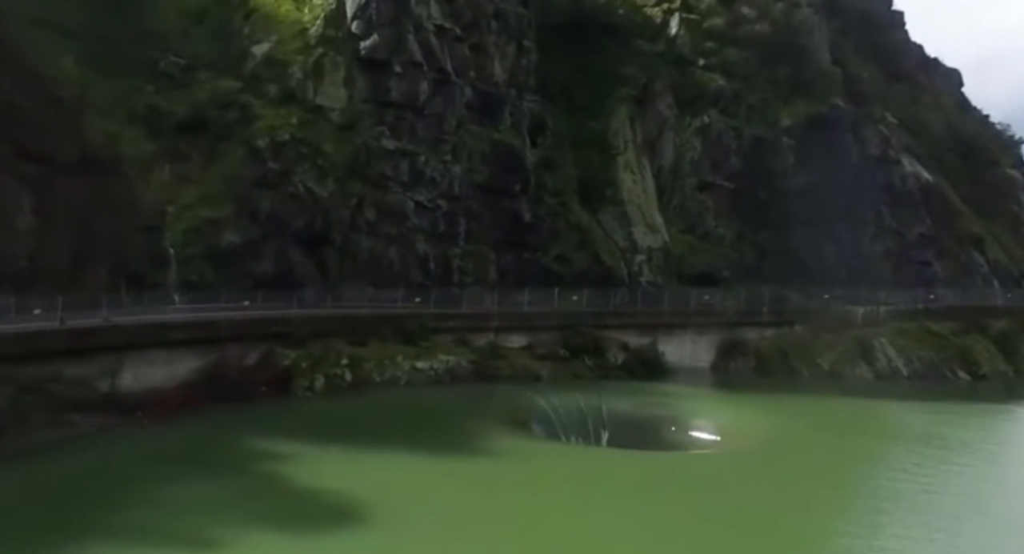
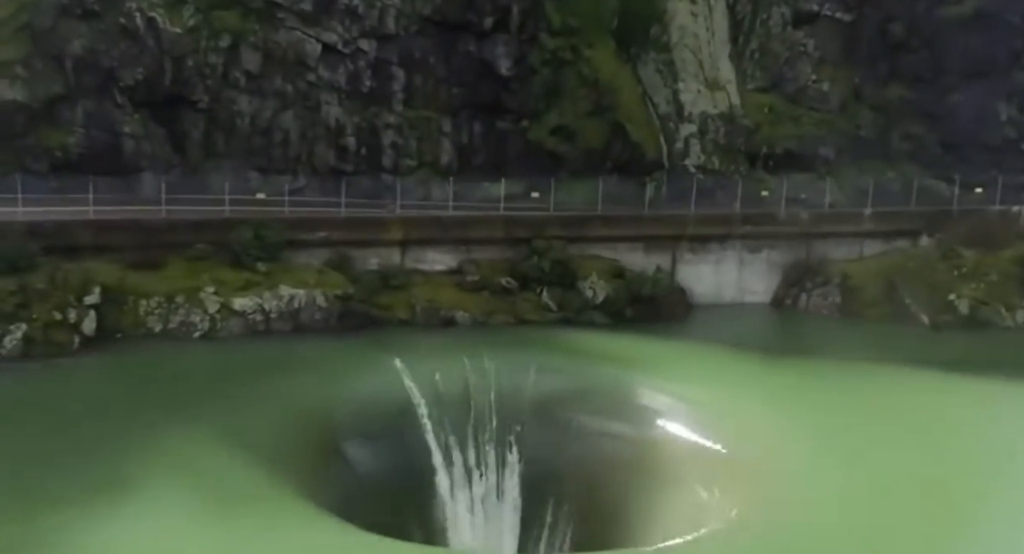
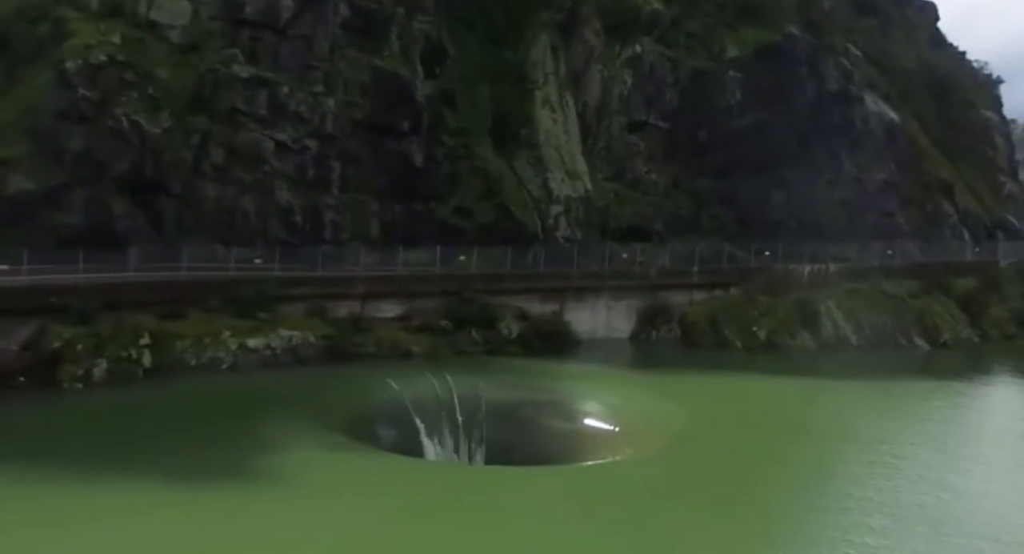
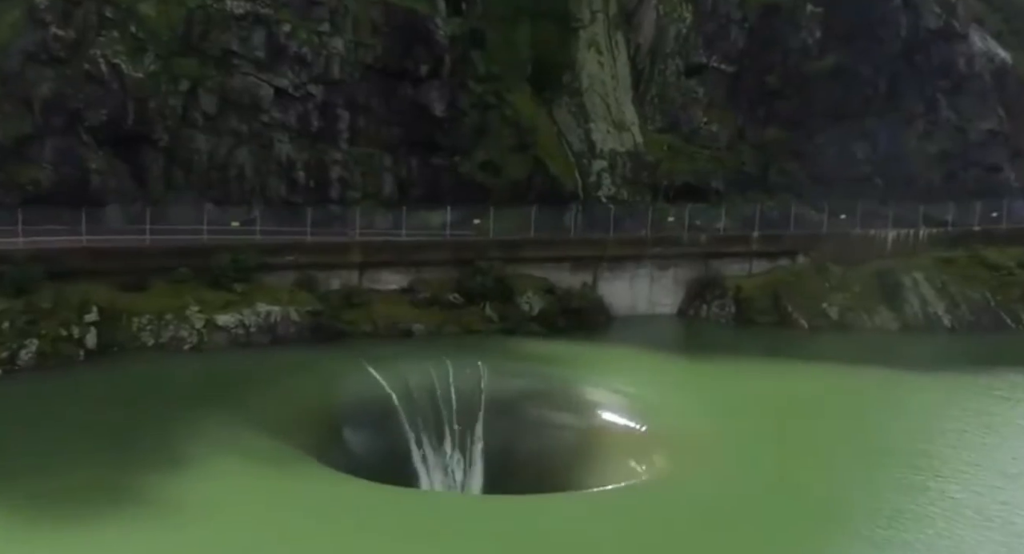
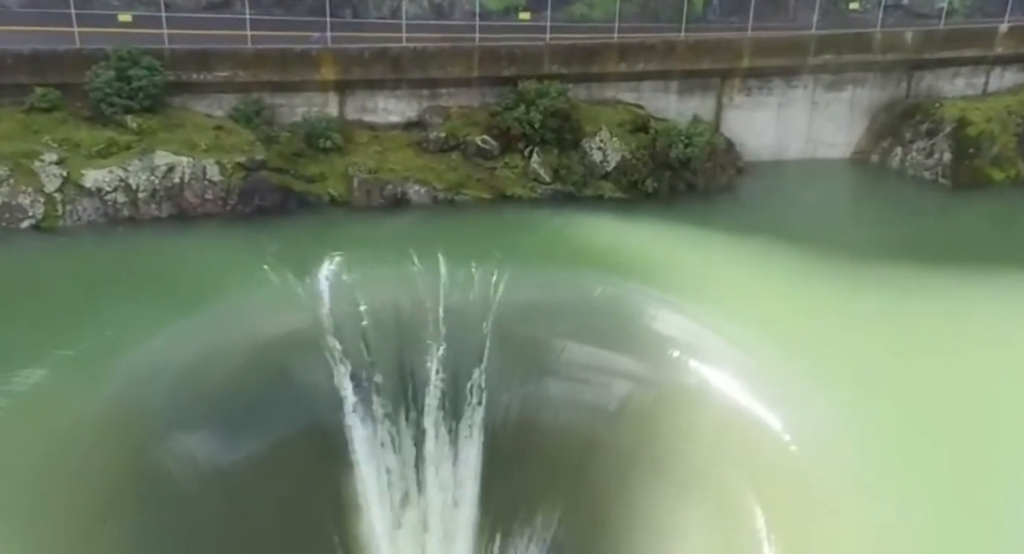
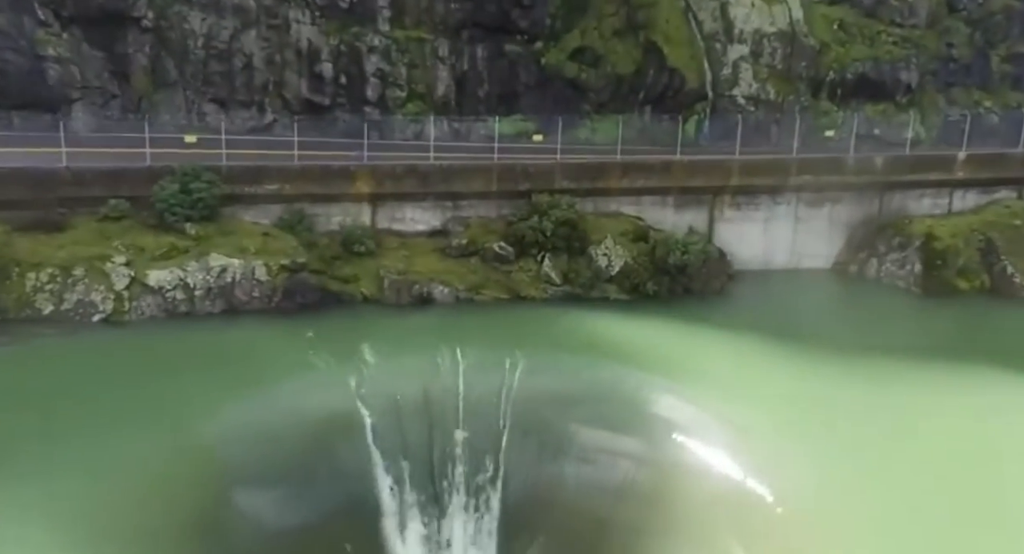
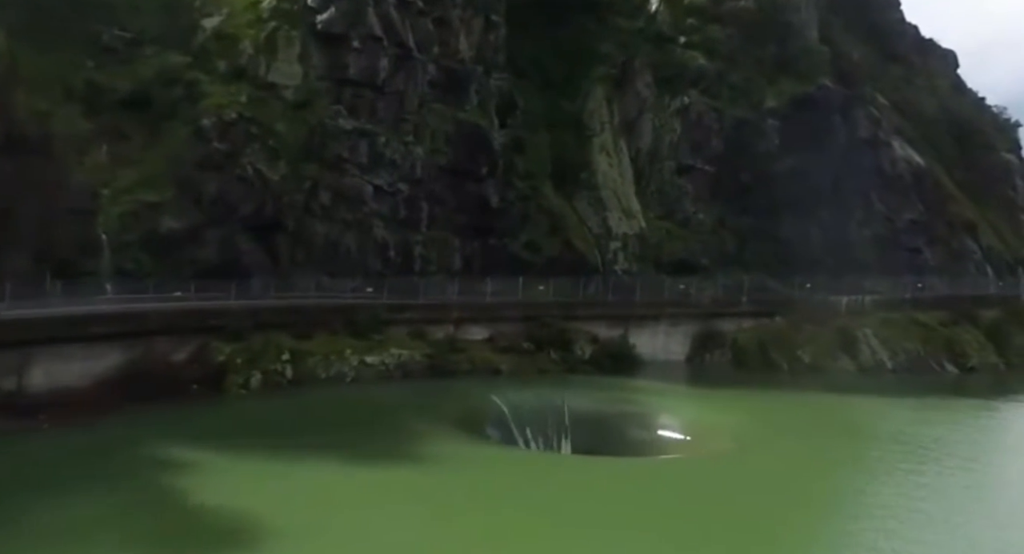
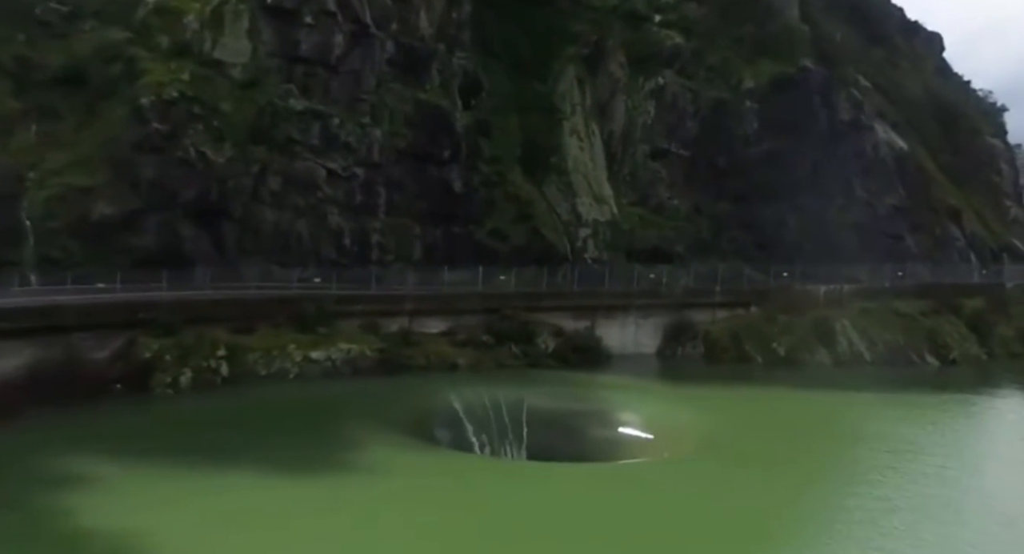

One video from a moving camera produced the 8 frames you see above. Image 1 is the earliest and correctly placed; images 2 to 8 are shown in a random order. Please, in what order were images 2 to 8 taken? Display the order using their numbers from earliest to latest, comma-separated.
7, 8, 3, 4, 2, 6, 5
